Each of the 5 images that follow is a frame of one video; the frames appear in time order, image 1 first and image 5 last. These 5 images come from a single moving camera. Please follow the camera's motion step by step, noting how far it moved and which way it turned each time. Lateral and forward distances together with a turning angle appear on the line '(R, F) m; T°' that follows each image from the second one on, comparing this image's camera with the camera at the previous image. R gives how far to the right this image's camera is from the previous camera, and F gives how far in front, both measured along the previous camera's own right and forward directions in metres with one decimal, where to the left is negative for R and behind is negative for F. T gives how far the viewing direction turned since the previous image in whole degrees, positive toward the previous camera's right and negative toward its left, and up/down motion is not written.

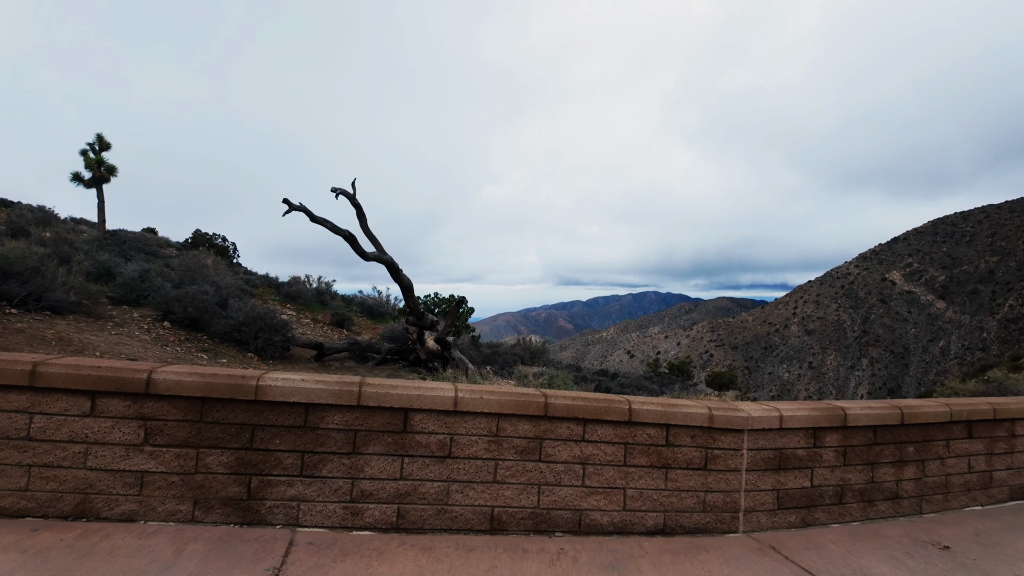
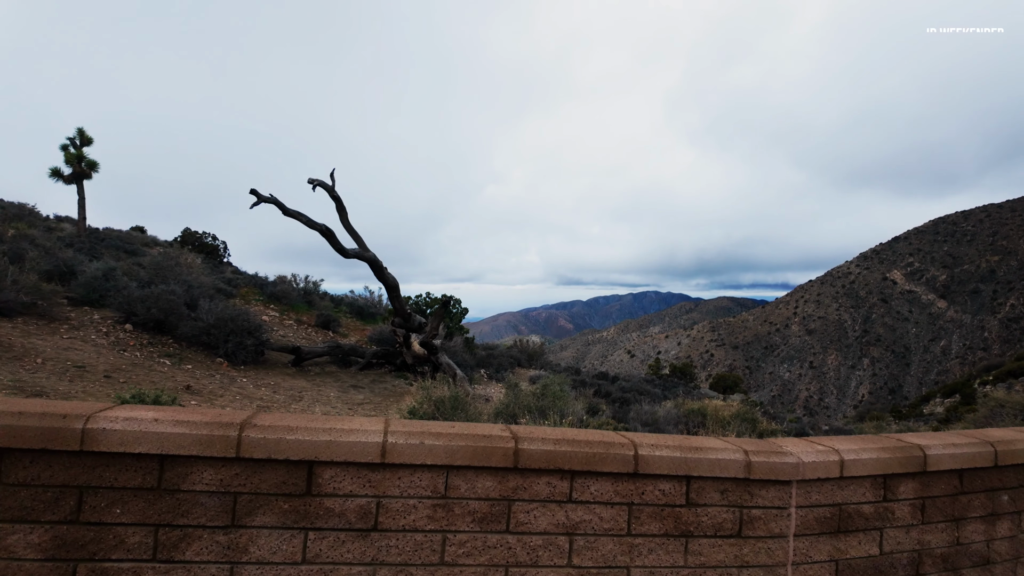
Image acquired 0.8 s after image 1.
(+0.2, +0.7) m; 0°
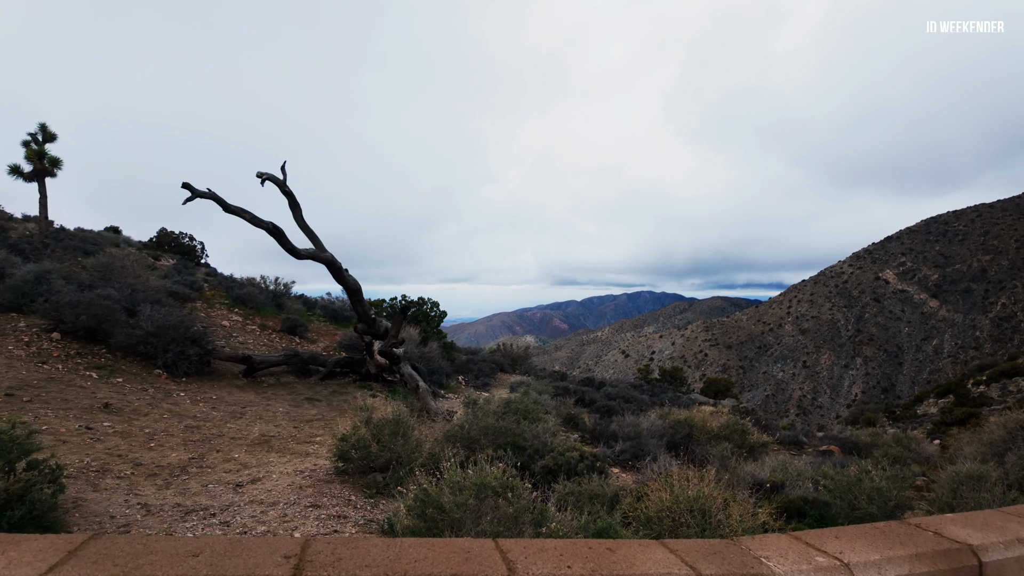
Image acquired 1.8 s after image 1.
(+0.5, +0.7) m; +1°
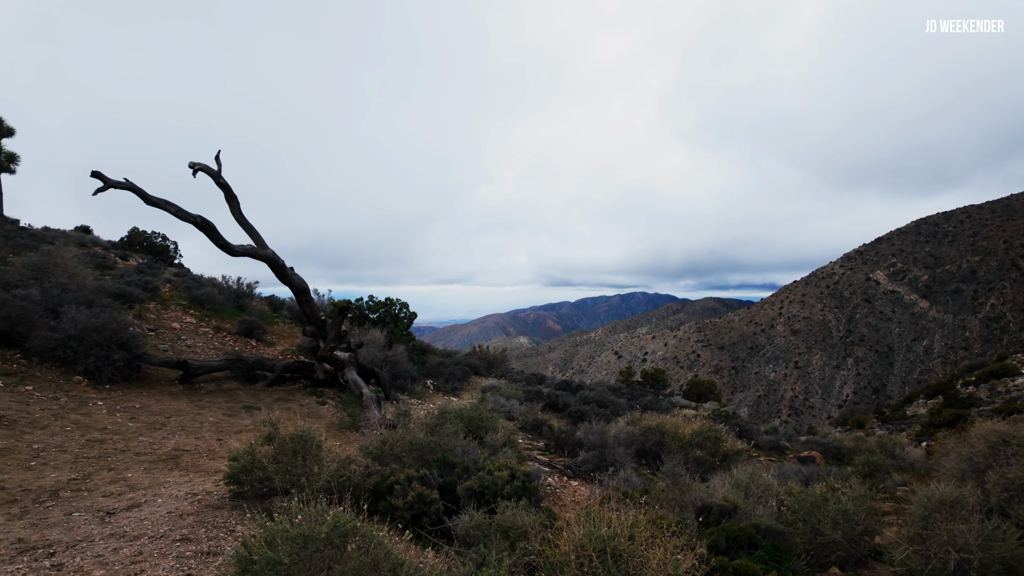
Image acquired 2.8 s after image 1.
(+0.7, +0.5) m; +1°
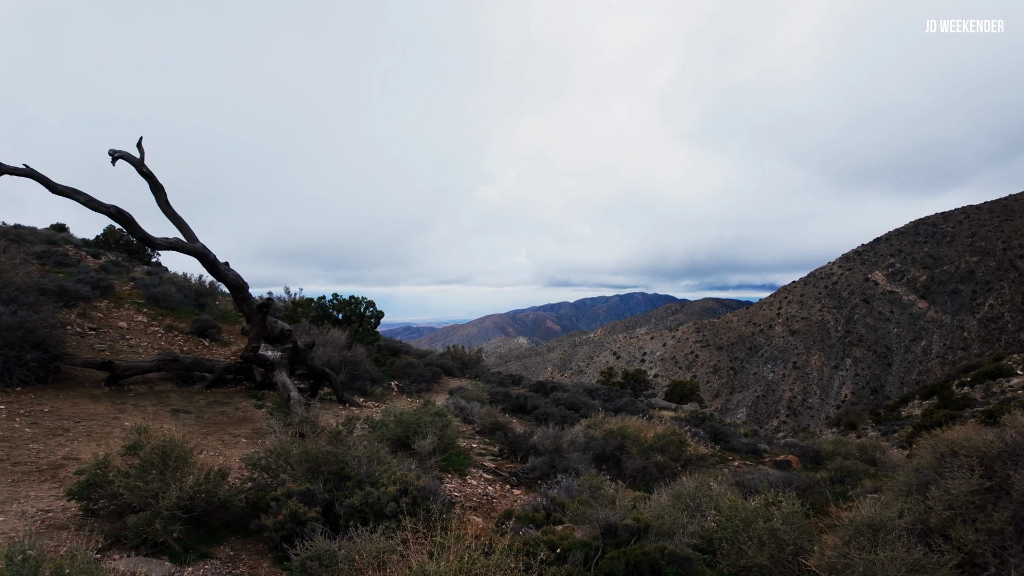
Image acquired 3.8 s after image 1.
(+1.0, +0.5) m; 0°
